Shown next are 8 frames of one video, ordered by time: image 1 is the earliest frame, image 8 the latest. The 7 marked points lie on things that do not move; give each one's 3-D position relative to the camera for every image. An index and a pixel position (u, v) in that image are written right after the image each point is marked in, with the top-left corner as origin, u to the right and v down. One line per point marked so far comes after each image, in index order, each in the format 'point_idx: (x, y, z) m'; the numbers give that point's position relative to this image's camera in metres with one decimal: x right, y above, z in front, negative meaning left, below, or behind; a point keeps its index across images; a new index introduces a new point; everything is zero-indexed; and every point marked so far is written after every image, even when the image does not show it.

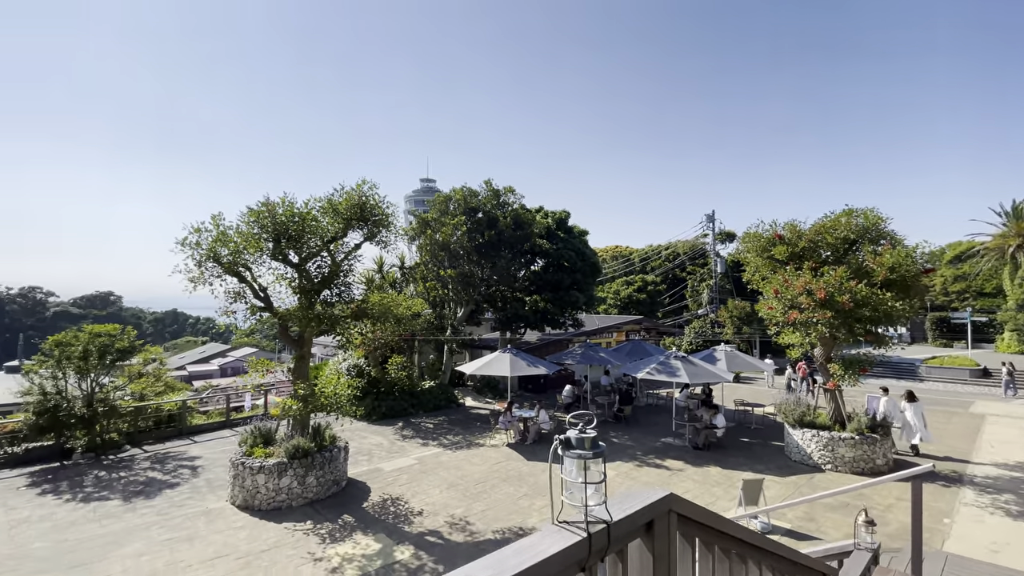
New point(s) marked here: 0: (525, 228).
0: (+0.4, +2.0, +15.4) m
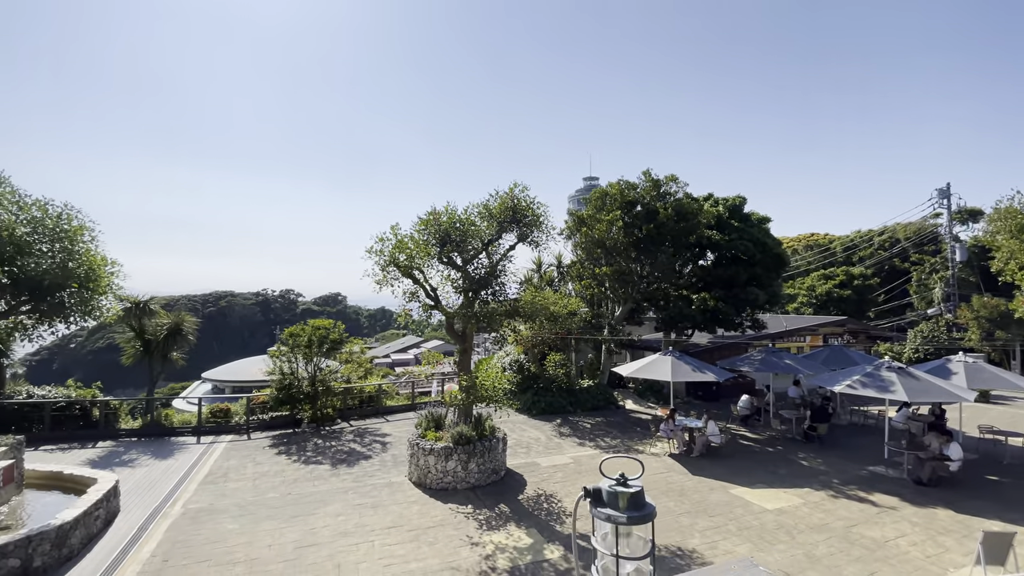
0: (+5.3, +2.1, +14.2) m
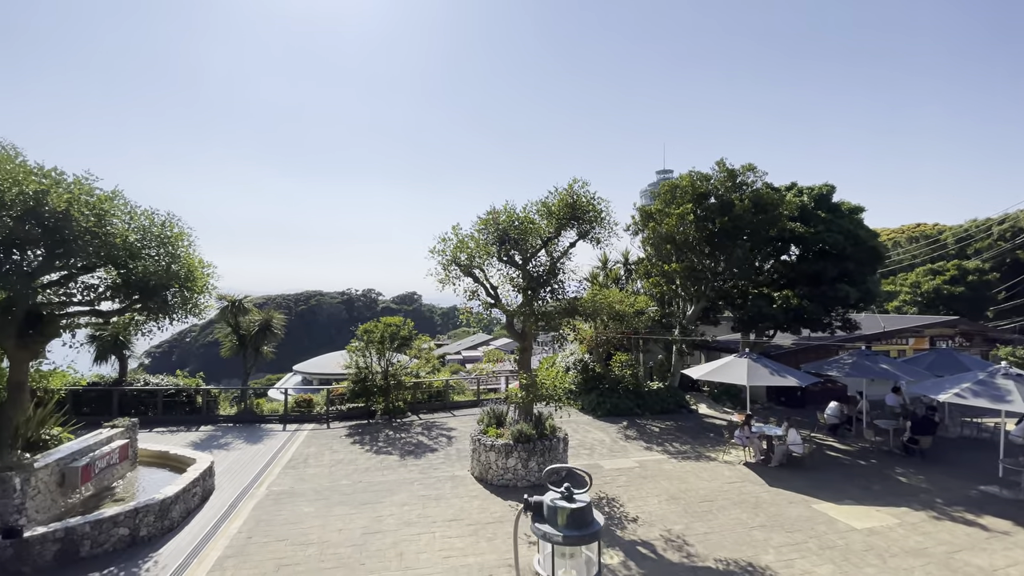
0: (+7.1, +2.2, +13.2) m
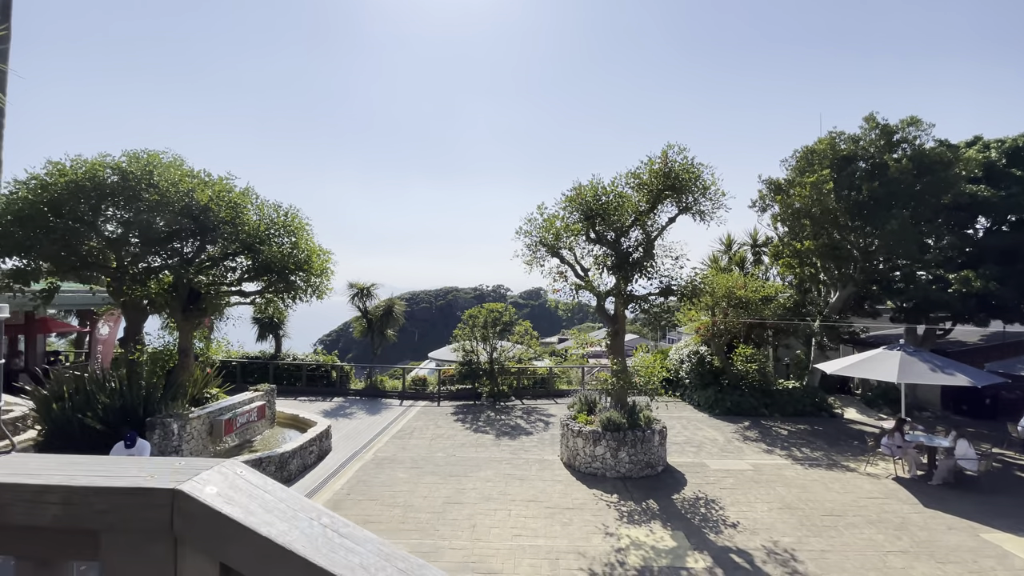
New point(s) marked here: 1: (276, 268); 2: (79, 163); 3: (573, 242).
0: (+9.5, +2.6, +10.7) m
1: (-4.4, +0.4, +8.9) m
2: (-7.6, +2.2, +8.4) m
3: (+1.2, +0.9, +9.0) m
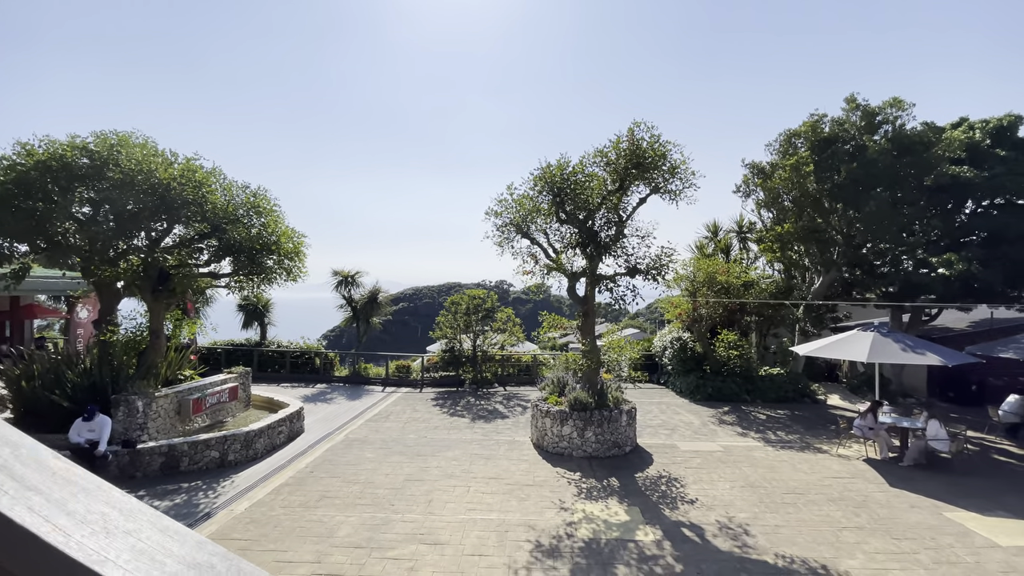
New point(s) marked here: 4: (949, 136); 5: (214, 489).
0: (+9.0, +3.0, +10.5) m
1: (-5.0, +0.7, +8.9) m
2: (-8.2, +2.5, +8.5) m
3: (+0.6, +1.2, +8.9) m
4: (+9.8, +3.4, +10.8) m
5: (-4.3, -2.9, +6.9) m
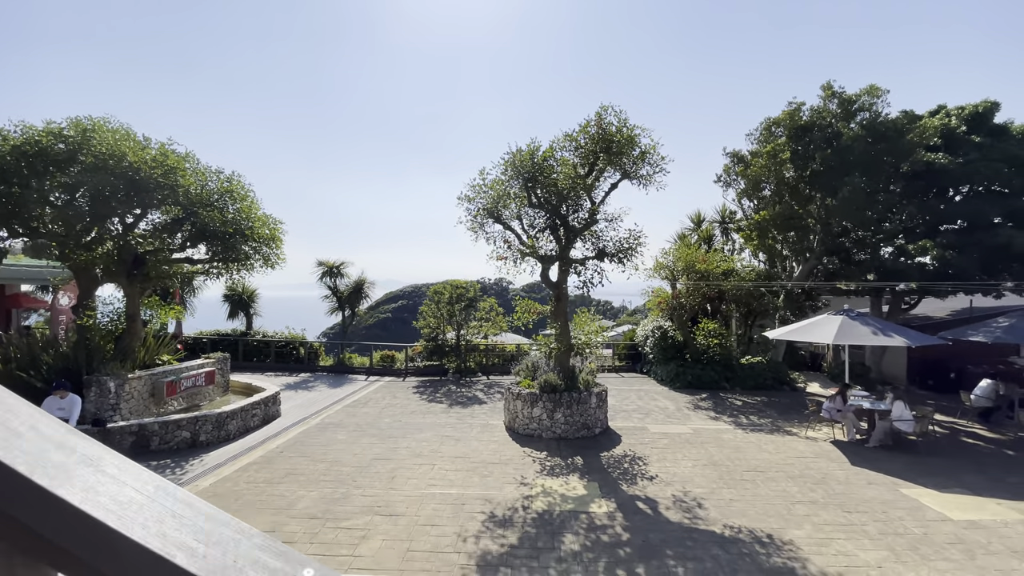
0: (+8.5, +3.3, +10.6) m
1: (-5.5, +1.0, +9.0) m
2: (-8.7, +2.8, +8.6) m
3: (+0.1, +1.5, +9.0) m
4: (+9.3, +3.7, +10.8) m
5: (-4.8, -2.6, +7.0) m
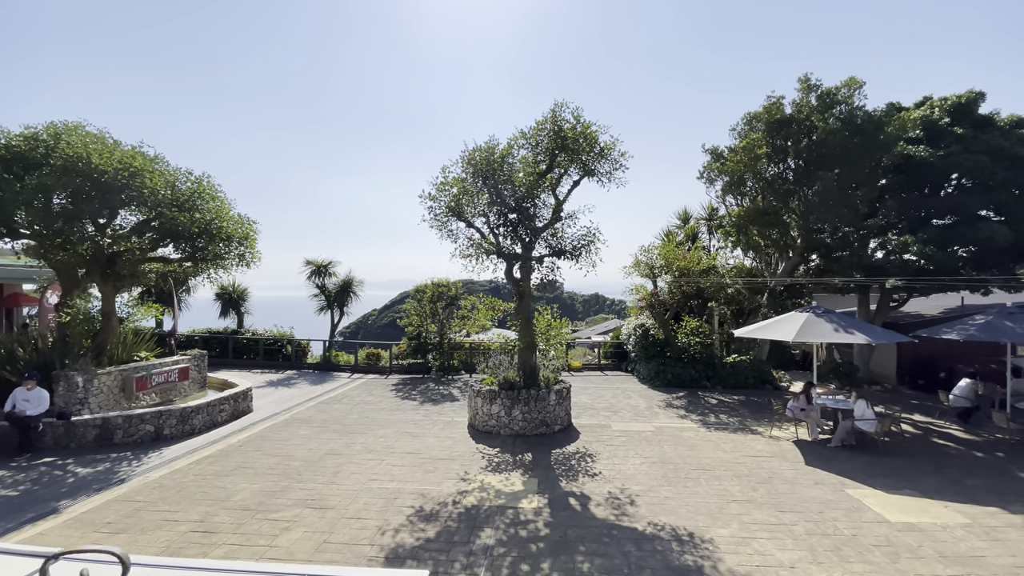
0: (+7.8, +3.4, +10.3) m
1: (-6.2, +1.0, +9.2) m
2: (-9.4, +2.8, +8.9) m
3: (-0.6, +1.6, +9.0) m
4: (+8.7, +3.8, +10.5) m
5: (-5.6, -2.6, +7.2) m
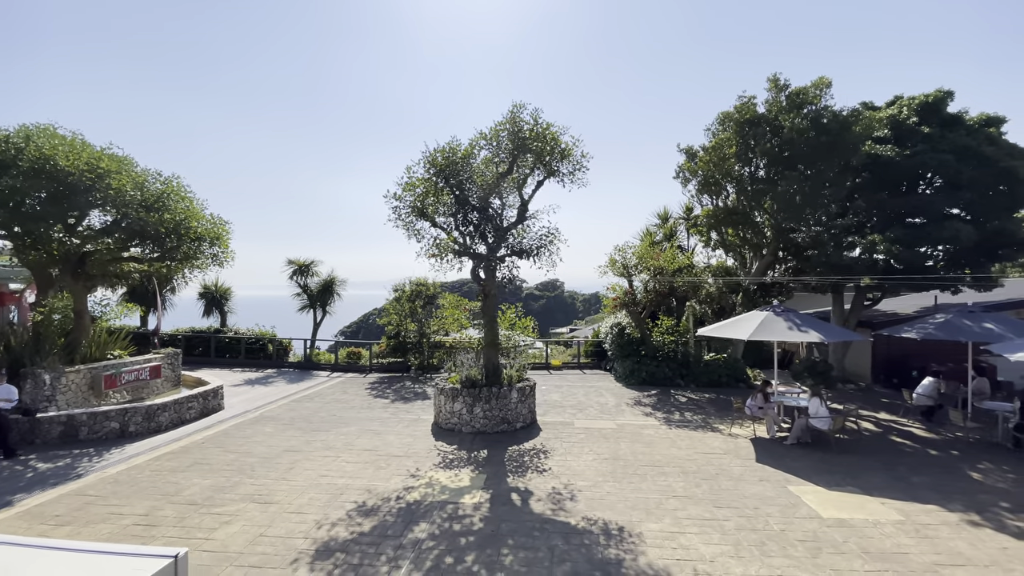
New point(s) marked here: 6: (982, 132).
0: (+7.1, +3.4, +10.4) m
1: (-6.9, +1.1, +9.3) m
2: (-10.1, +2.8, +9.1) m
3: (-1.3, +1.6, +9.1) m
4: (+8.0, +3.8, +10.6) m
5: (-6.3, -2.6, +7.3) m
6: (+10.1, +3.3, +10.2) m
